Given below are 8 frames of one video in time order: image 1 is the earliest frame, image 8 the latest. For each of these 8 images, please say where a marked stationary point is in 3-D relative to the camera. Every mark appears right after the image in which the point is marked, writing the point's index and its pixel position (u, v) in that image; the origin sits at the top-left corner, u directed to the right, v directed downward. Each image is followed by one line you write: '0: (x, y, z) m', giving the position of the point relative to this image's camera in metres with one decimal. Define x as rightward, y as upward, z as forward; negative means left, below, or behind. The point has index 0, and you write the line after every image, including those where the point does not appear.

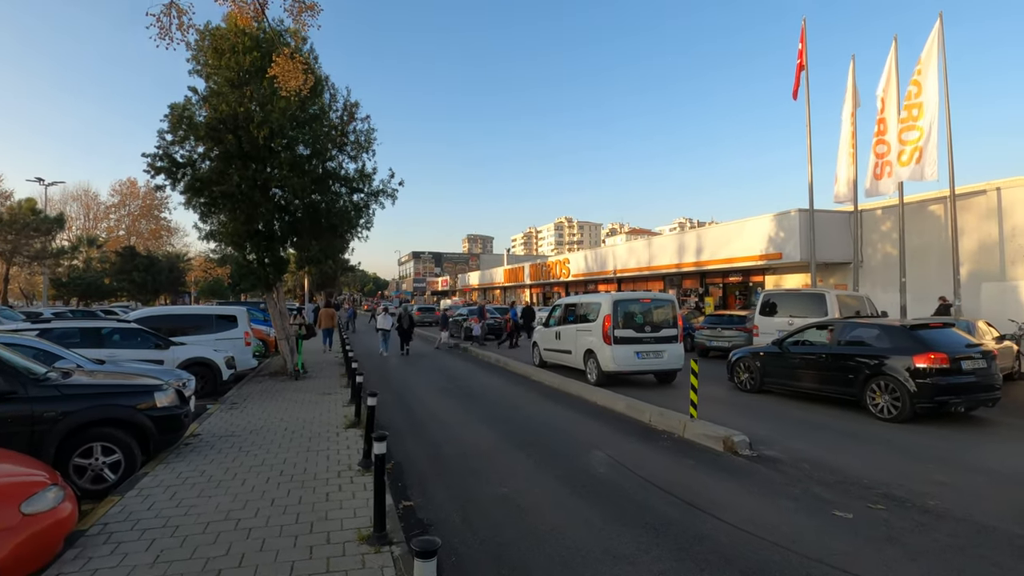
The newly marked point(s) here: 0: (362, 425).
0: (-1.9, -1.7, +7.3) m
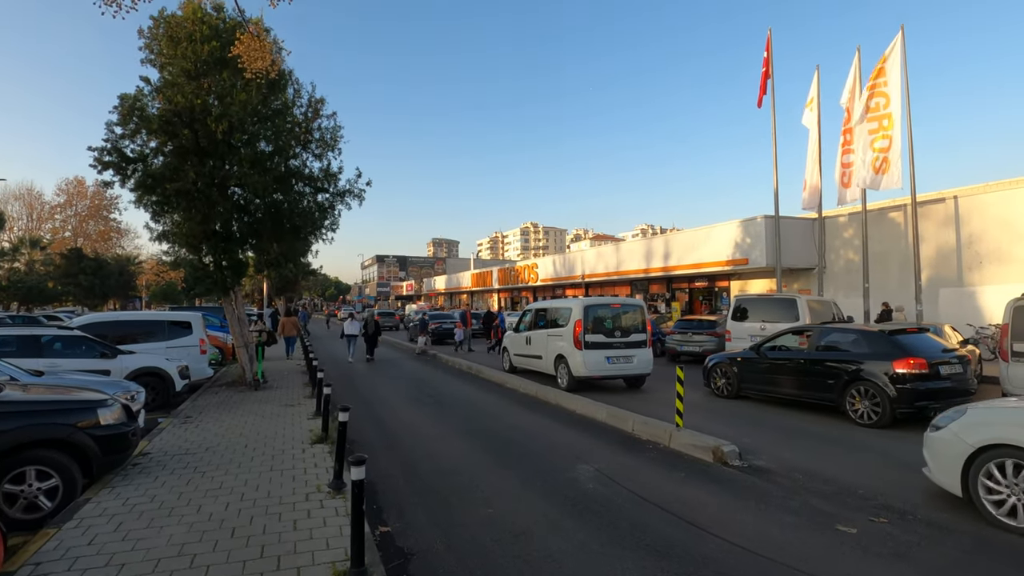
0: (-2.1, -1.8, +6.8) m
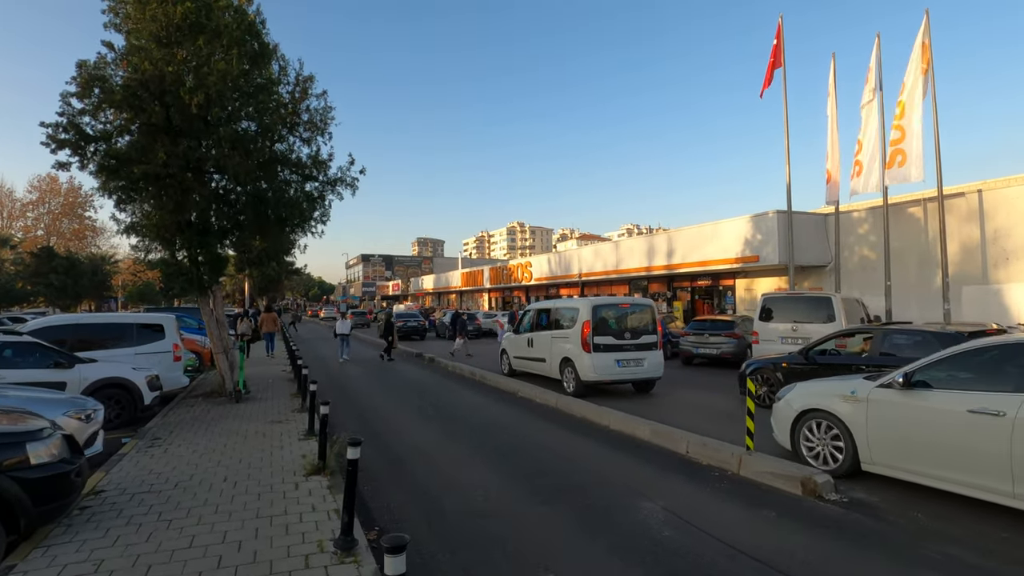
0: (-1.7, -1.8, +5.6) m
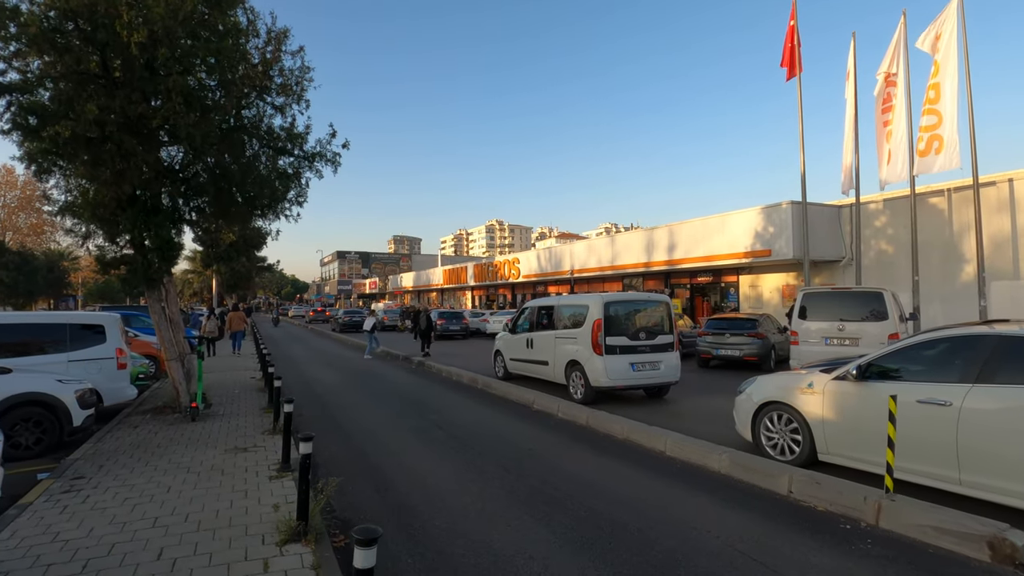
0: (-1.3, -1.7, +3.9) m
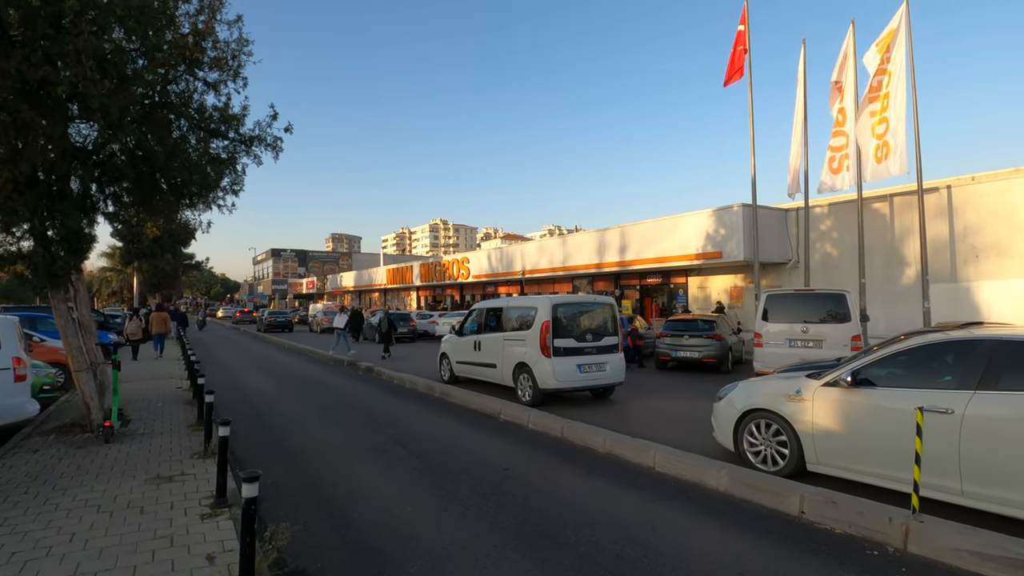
0: (-1.3, -1.6, +3.1) m
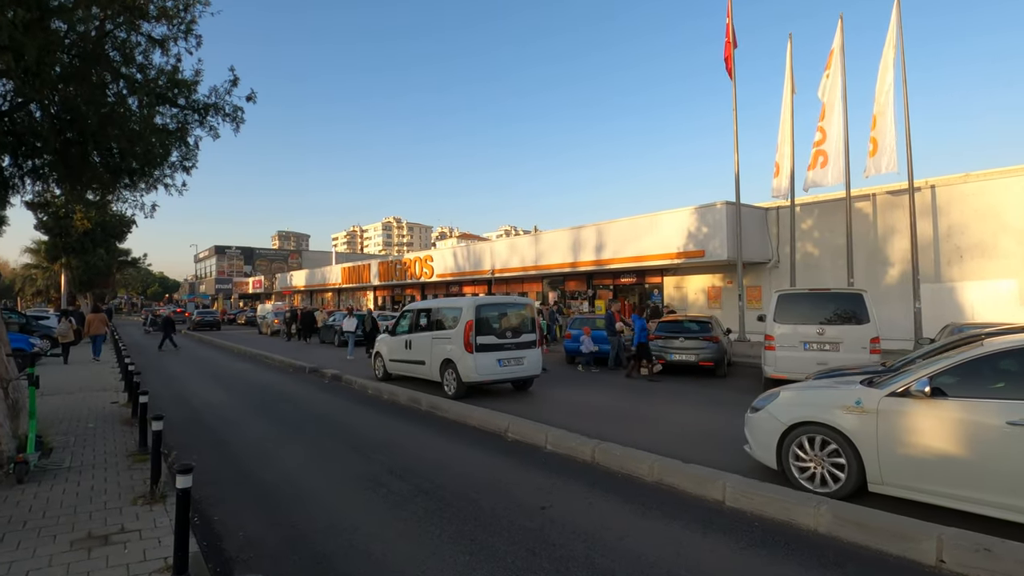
0: (-0.8, -1.6, +1.9) m
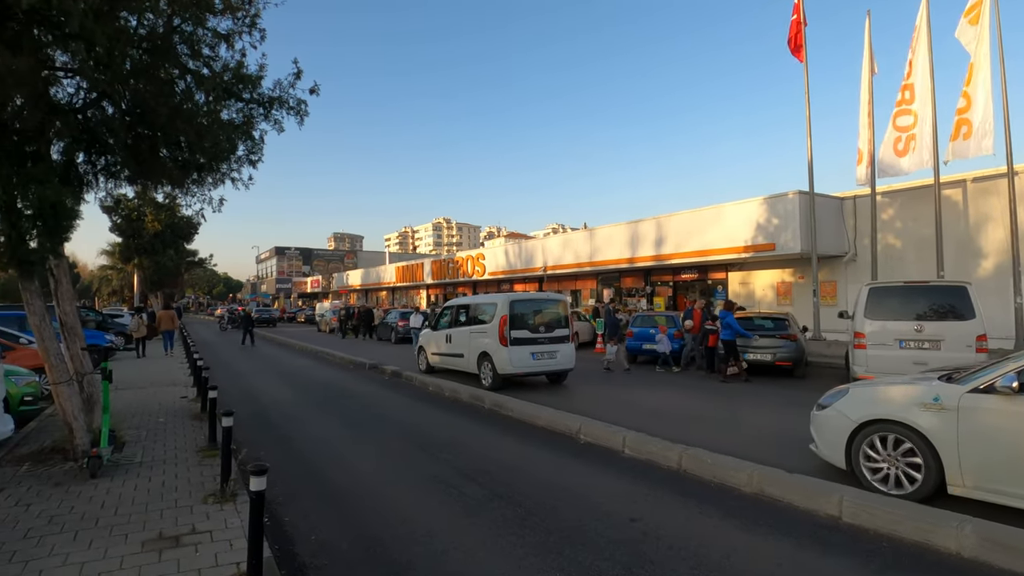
0: (-0.4, -1.5, +1.6) m
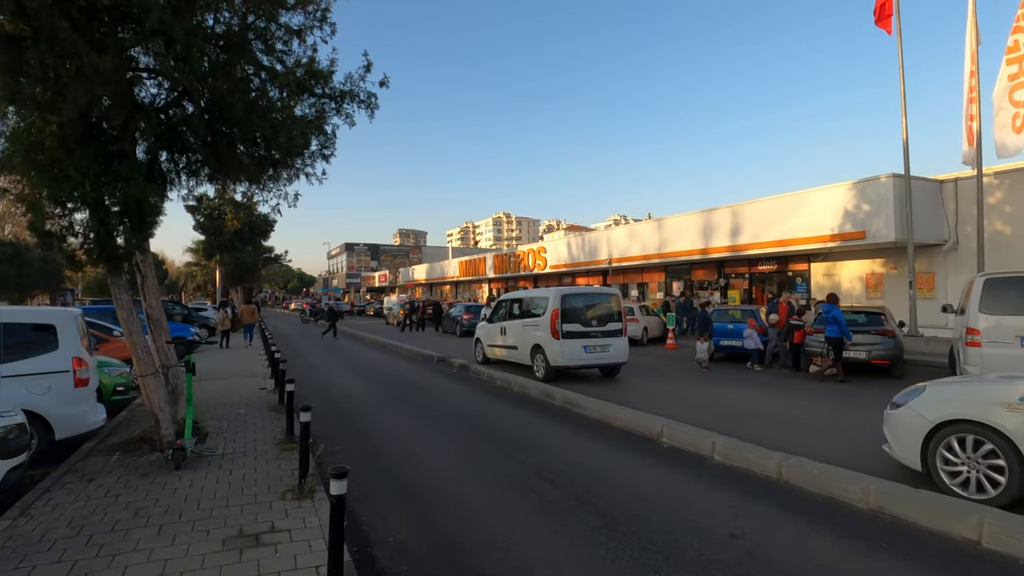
0: (-0.1, -1.5, +1.3) m
